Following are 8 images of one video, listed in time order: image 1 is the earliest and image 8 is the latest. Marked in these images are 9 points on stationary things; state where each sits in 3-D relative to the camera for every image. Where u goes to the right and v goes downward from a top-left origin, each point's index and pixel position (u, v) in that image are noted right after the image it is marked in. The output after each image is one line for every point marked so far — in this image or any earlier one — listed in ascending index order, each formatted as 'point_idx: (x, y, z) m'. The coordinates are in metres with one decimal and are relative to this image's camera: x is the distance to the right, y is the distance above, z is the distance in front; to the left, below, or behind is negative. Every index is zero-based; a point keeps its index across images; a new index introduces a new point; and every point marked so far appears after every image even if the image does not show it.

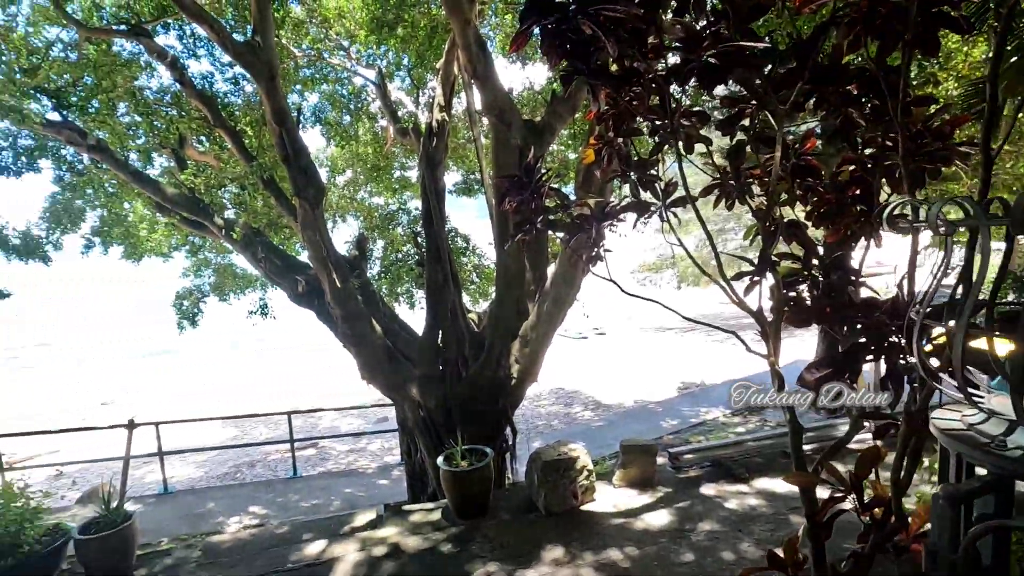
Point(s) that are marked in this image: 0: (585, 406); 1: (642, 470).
0: (+1.5, -2.3, +10.6) m
1: (+0.9, -1.3, +3.8) m
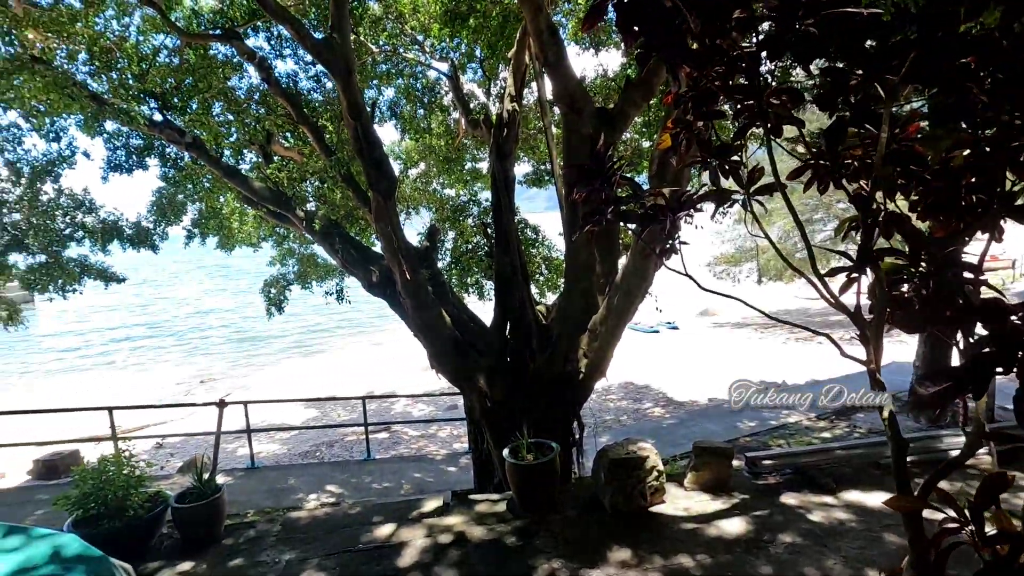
0: (+2.8, -2.2, +10.3) m
1: (+1.4, -1.2, +3.6) m
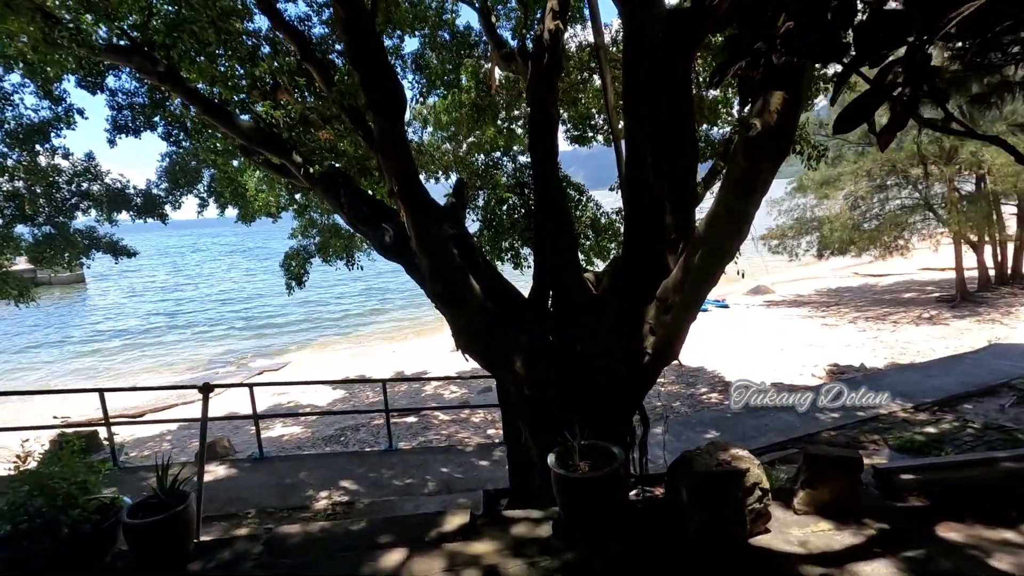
0: (+3.5, -1.7, +9.3) m
1: (+1.6, -1.0, +2.6) m
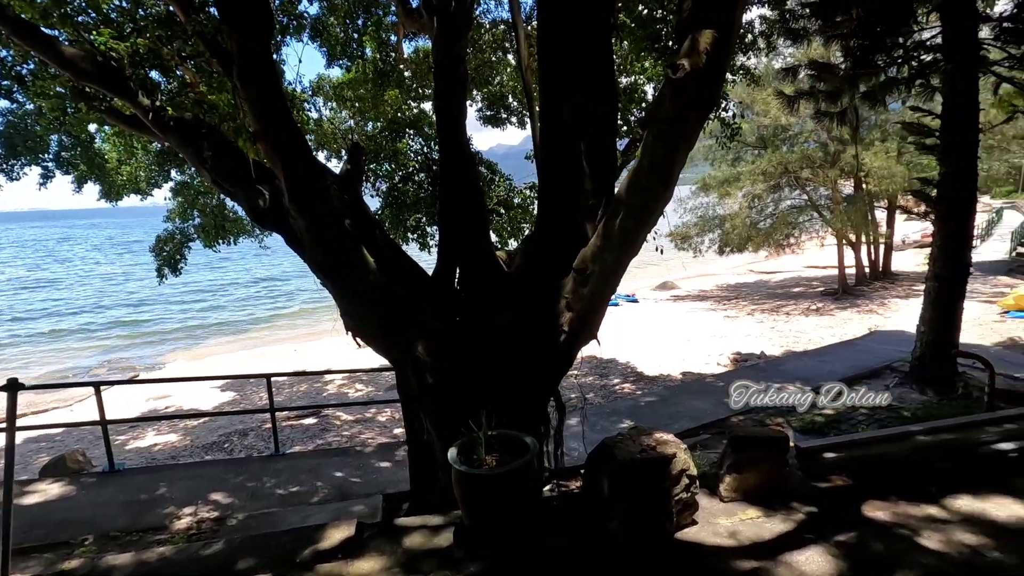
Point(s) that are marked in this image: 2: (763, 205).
0: (+1.9, -1.5, +9.3) m
1: (+1.2, -0.8, +2.4) m
2: (+6.8, +2.3, +14.5) m
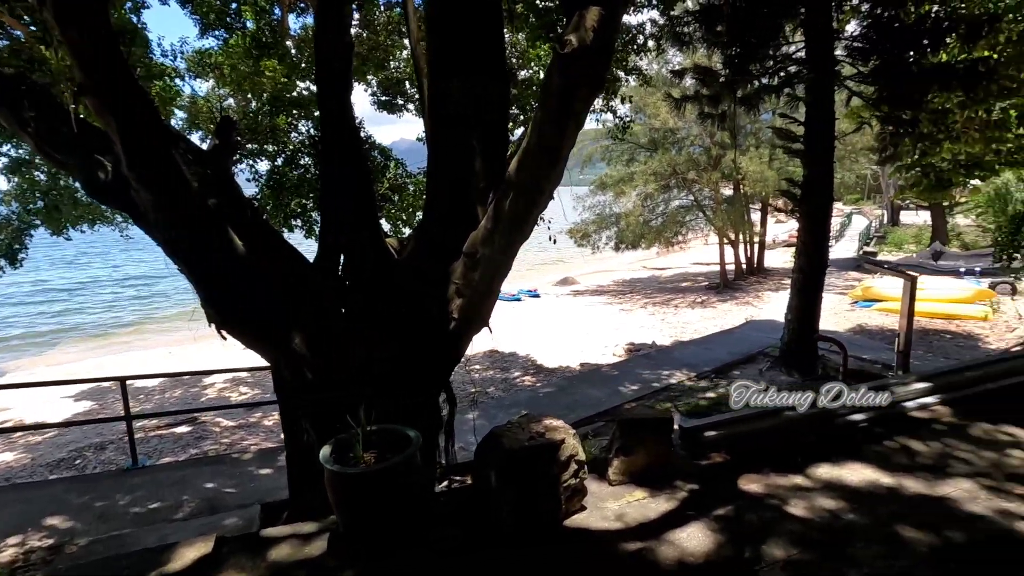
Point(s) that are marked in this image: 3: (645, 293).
0: (+0.2, -1.4, +9.4) m
1: (+0.6, -0.8, +2.5) m
2: (+4.1, +2.4, +15.3) m
3: (+4.1, -0.1, +16.6) m
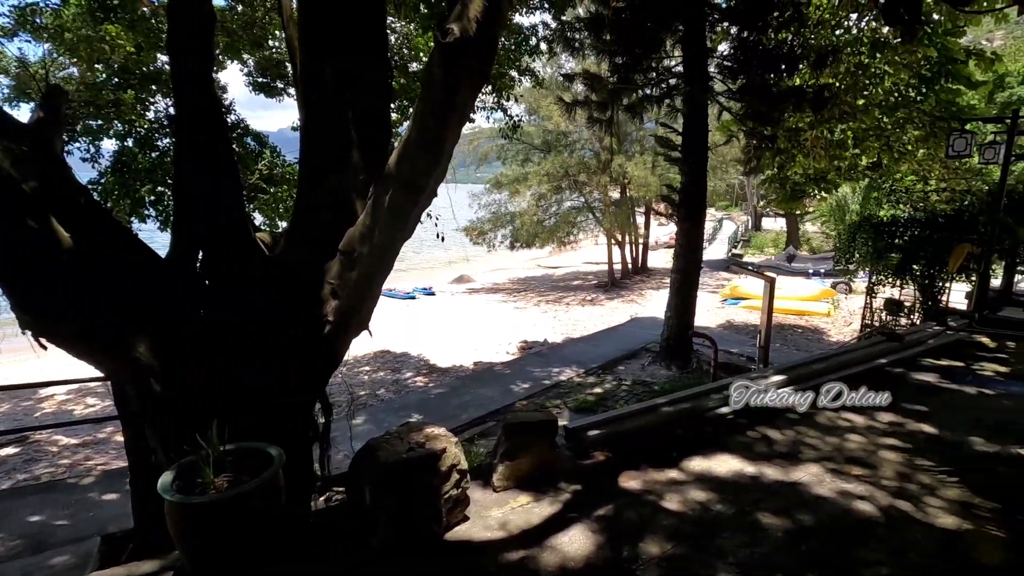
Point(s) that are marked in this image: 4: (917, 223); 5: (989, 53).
0: (-1.6, -1.4, +9.1) m
1: (+0.1, -0.8, +2.4) m
2: (+1.1, +2.5, +15.7) m
3: (+0.8, -0.1, +16.9) m
4: (+4.4, +0.7, +5.8) m
5: (+5.4, +2.7, +6.1) m
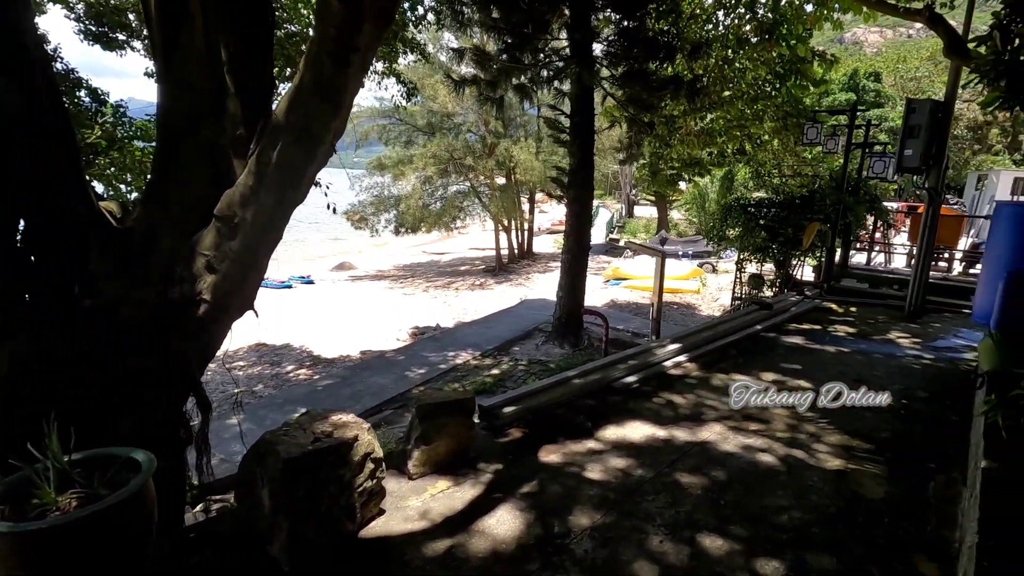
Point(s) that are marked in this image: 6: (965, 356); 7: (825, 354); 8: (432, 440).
0: (-3.4, -1.2, +8.5) m
1: (-0.2, -0.6, +2.3) m
2: (-2.2, +2.9, +15.4) m
3: (-2.7, +0.3, +16.6) m
4: (+3.2, +1.0, +6.5) m
5: (+4.1, +3.0, +6.9) m
6: (+3.2, -0.5, +3.7) m
7: (+2.2, -0.5, +3.8) m
8: (-0.3, -0.6, +2.2) m
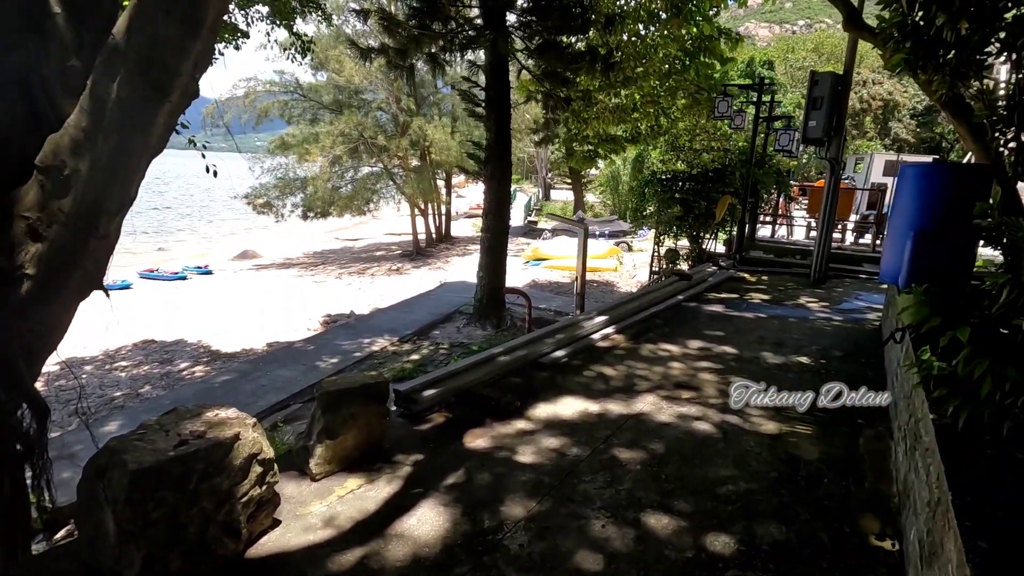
0: (-4.5, -1.0, +7.6) m
1: (-0.5, -0.5, +2.0) m
2: (-4.6, +3.2, +14.5) m
3: (-5.1, +0.7, +15.7) m
4: (+2.2, +1.4, +6.6) m
5: (+3.0, +3.4, +7.1) m
6: (+2.6, -0.2, +3.9) m
7: (+1.7, -0.2, +3.9) m
8: (-0.6, -0.5, +1.9) m
